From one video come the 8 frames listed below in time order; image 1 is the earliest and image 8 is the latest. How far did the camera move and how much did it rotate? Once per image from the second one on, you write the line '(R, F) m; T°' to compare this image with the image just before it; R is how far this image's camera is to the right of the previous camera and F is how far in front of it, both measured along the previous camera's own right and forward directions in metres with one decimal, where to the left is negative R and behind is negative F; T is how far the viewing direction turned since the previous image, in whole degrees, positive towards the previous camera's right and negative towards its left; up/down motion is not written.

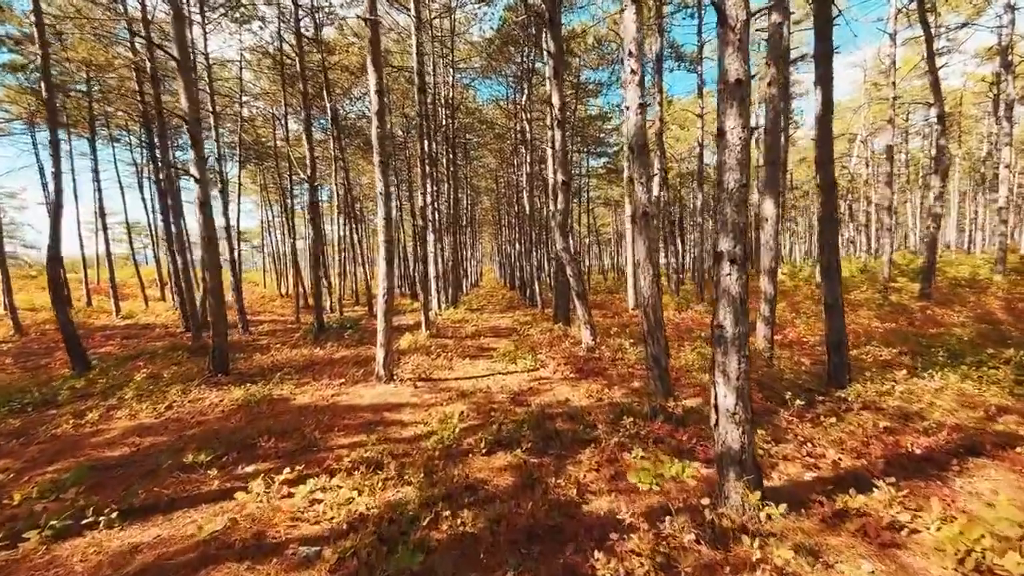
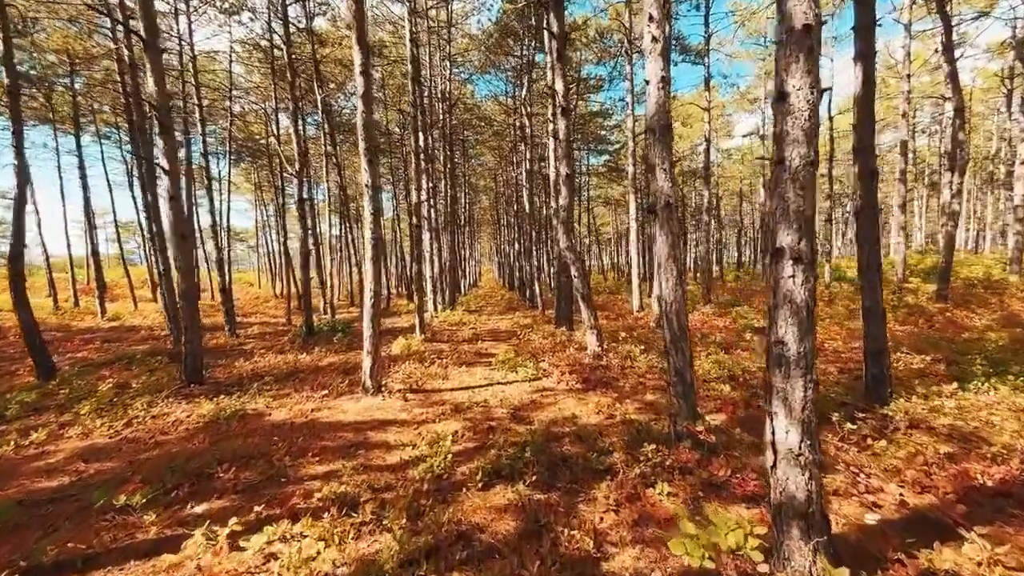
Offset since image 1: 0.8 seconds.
(0.0, +0.8) m; 0°
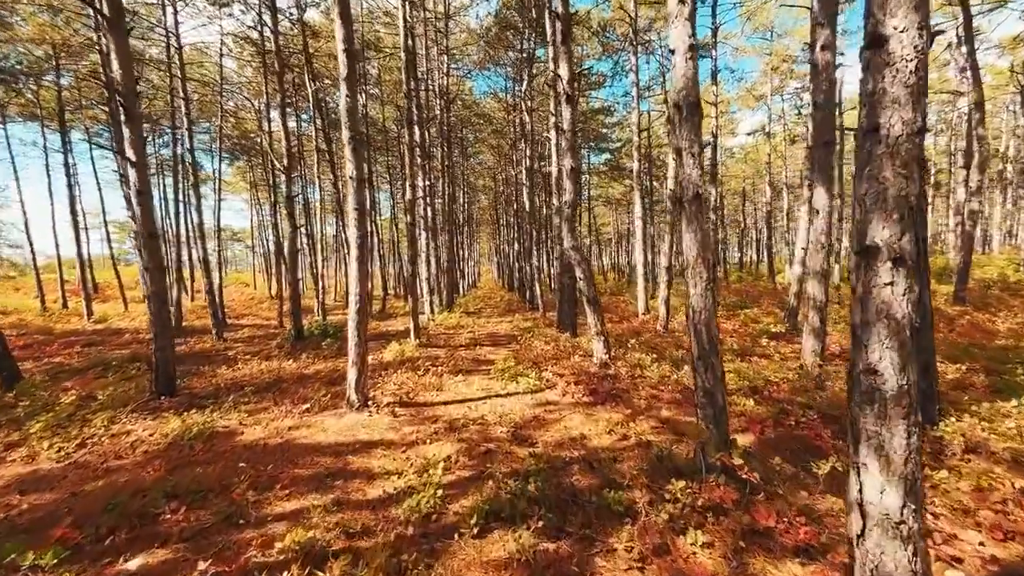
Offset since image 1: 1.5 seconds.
(0.0, +0.7) m; 0°
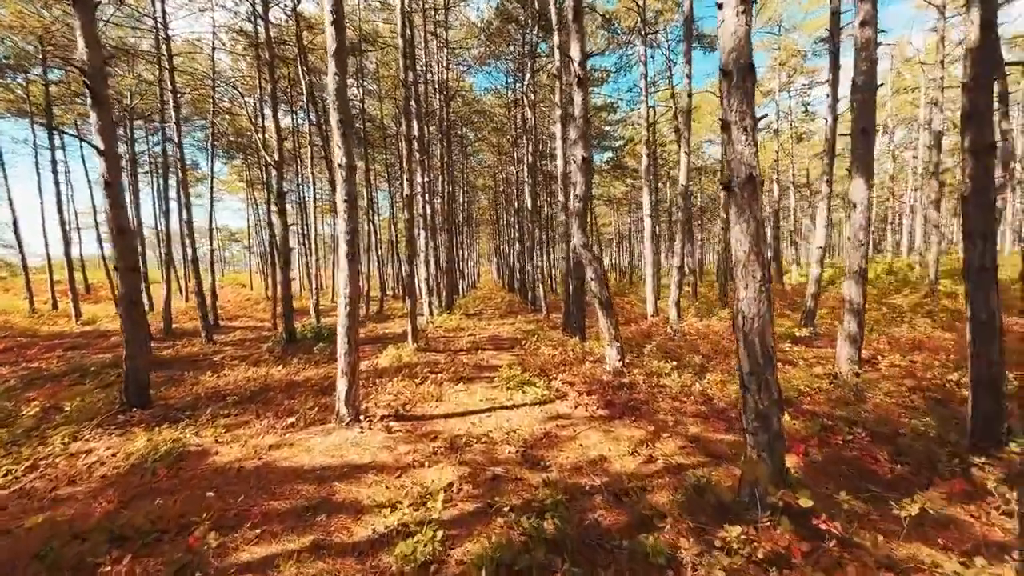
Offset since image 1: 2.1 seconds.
(-0.1, +0.7) m; 0°
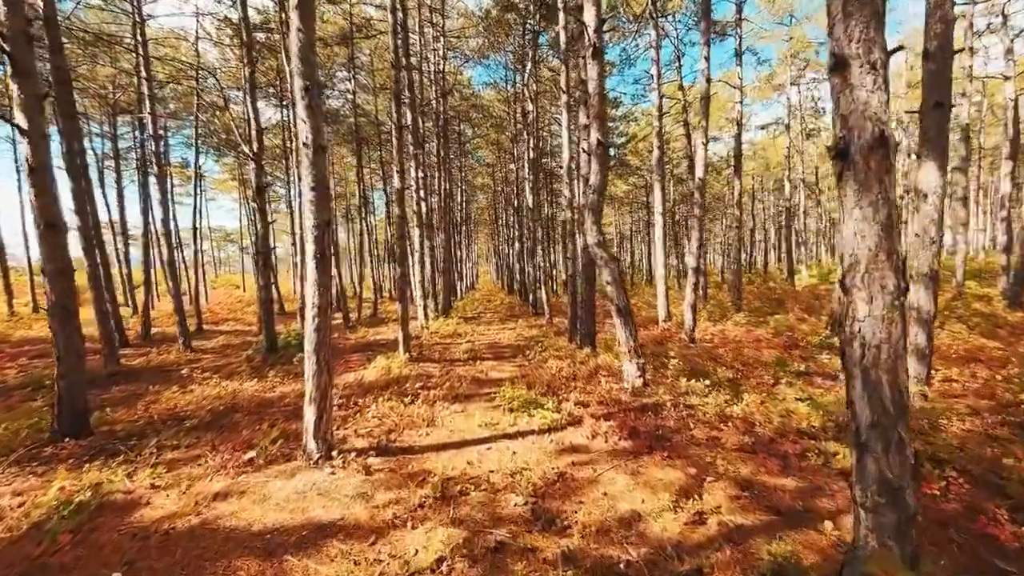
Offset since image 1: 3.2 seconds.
(-0.1, +1.1) m; 0°
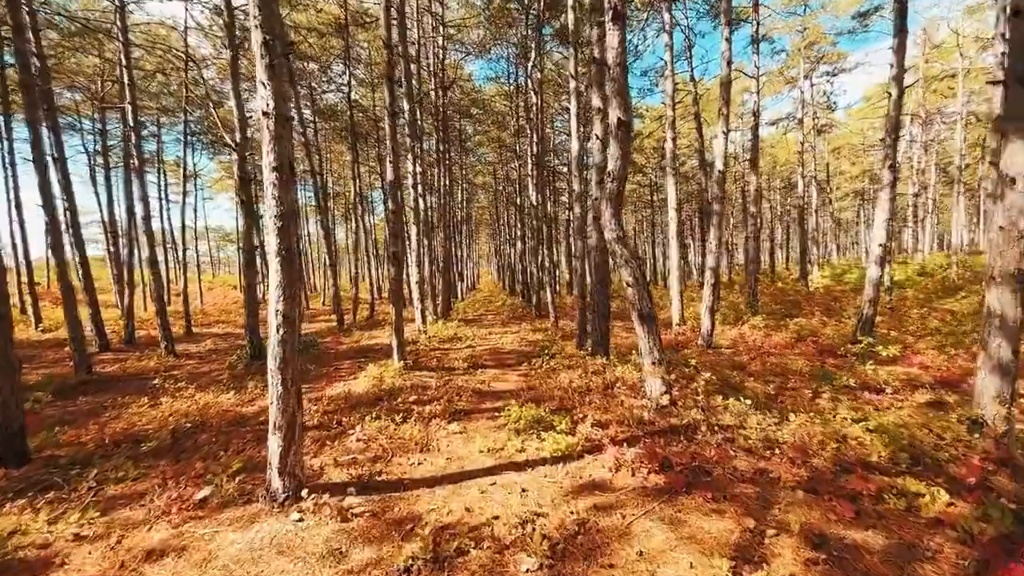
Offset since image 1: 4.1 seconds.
(-0.1, +0.9) m; 0°
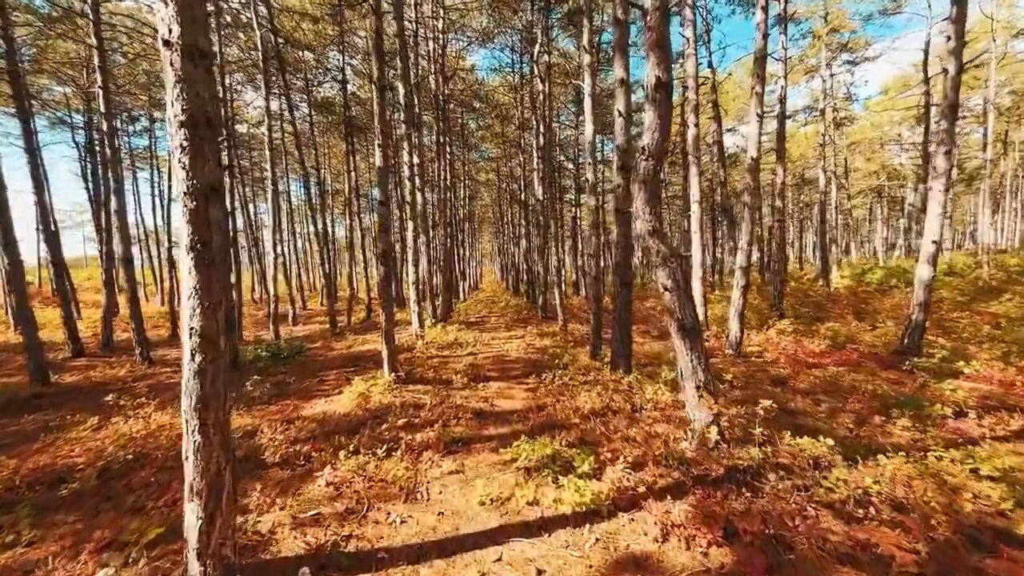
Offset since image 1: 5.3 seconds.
(-0.1, +1.2) m; 0°
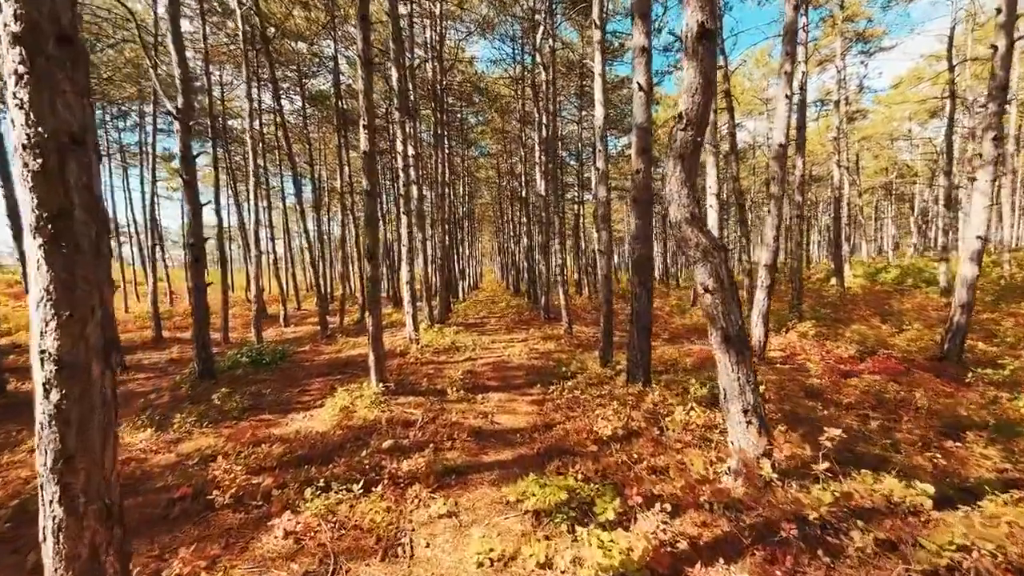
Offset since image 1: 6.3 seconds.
(0.0, +1.0) m; 0°
